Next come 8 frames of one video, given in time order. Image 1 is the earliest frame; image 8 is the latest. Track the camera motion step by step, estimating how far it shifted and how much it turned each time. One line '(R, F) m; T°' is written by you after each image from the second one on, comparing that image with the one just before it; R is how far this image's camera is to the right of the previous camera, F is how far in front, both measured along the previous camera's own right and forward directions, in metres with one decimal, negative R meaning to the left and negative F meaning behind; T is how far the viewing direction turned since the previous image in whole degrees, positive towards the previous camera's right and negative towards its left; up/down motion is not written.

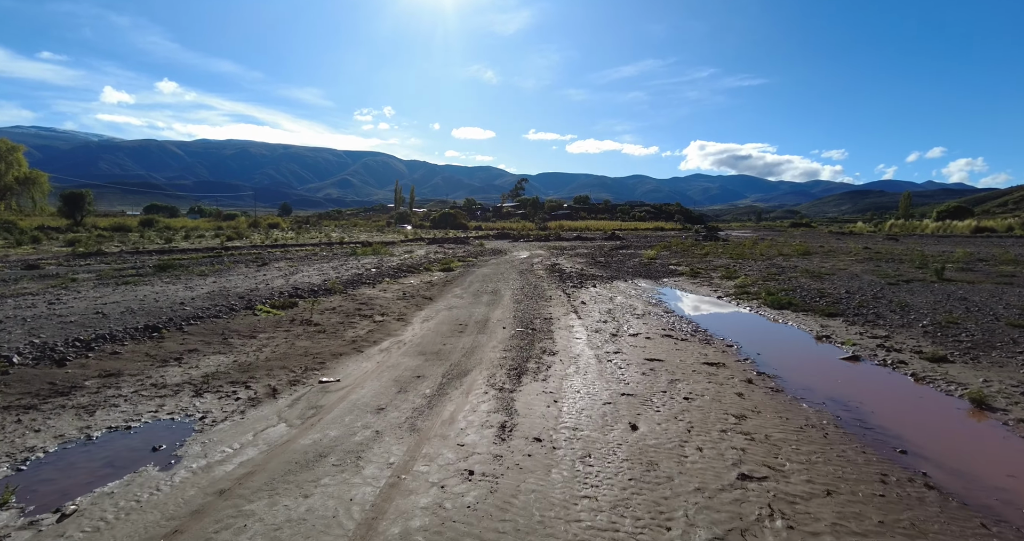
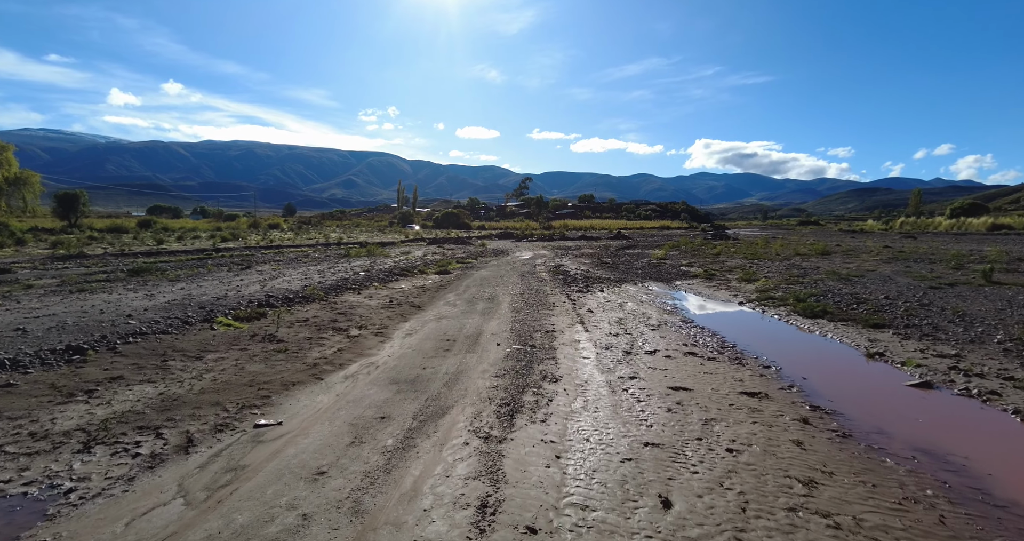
(+0.2, +2.0) m; -1°
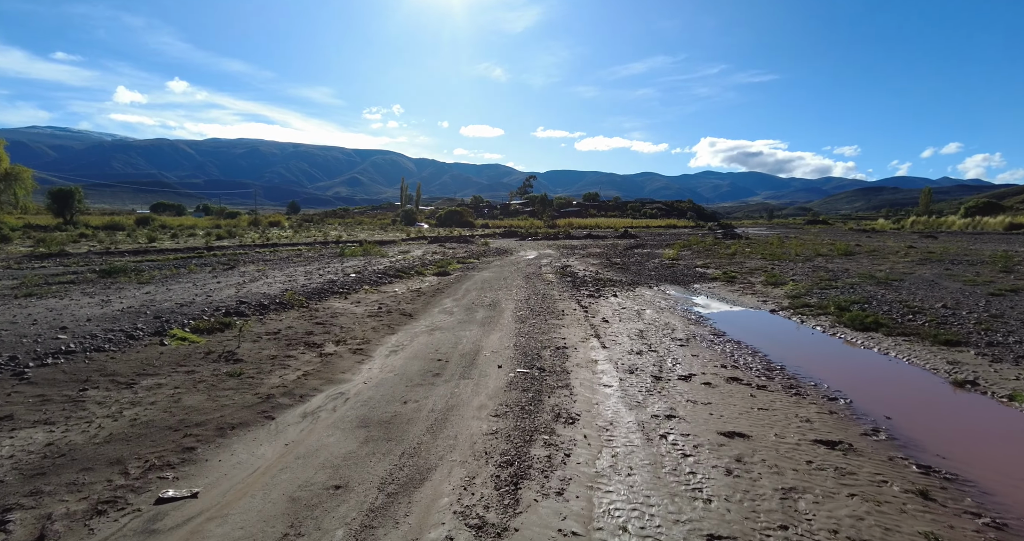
(0.0, +2.0) m; 0°
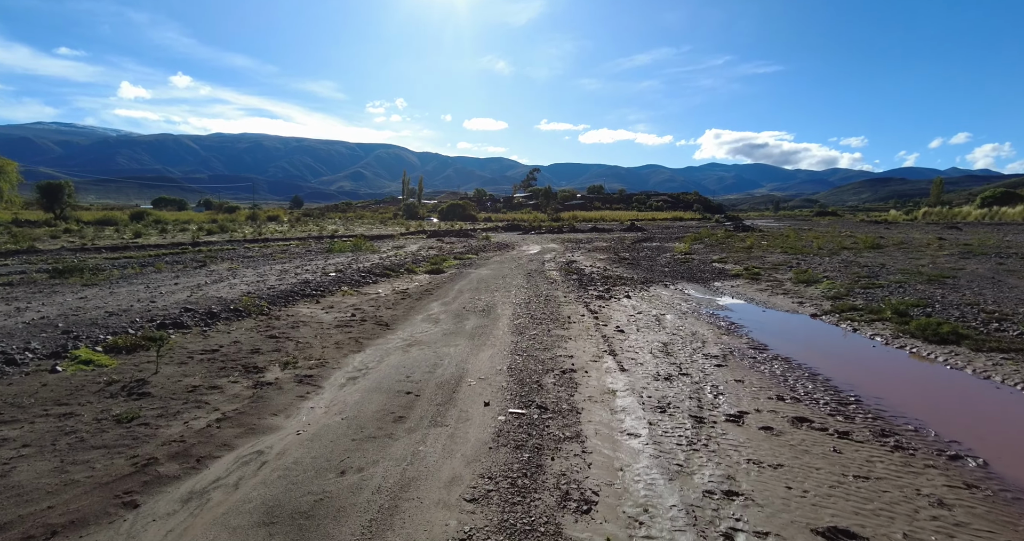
(+0.2, +2.4) m; -1°
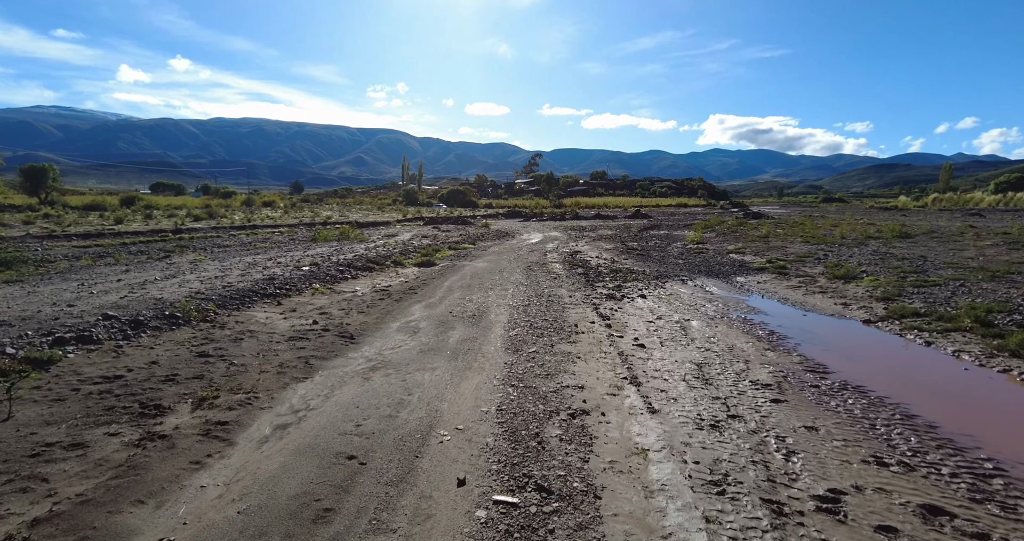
(+0.2, +2.4) m; 0°
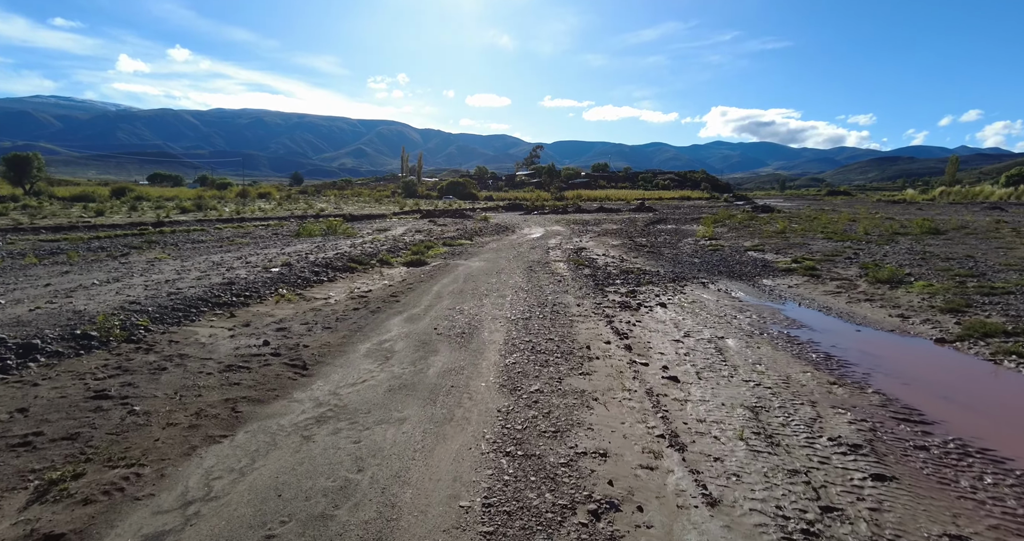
(+0.1, +2.2) m; 0°
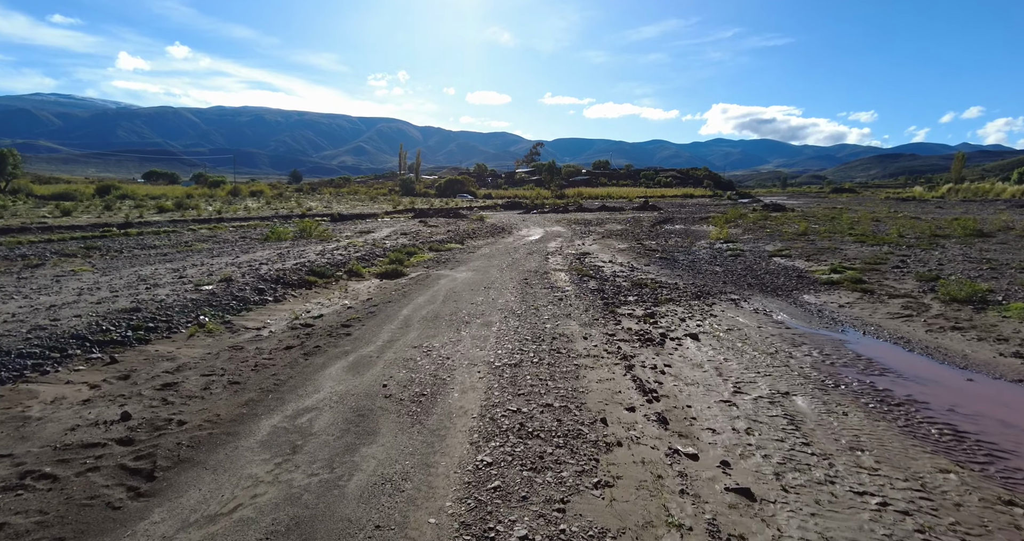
(+0.3, +3.0) m; 0°
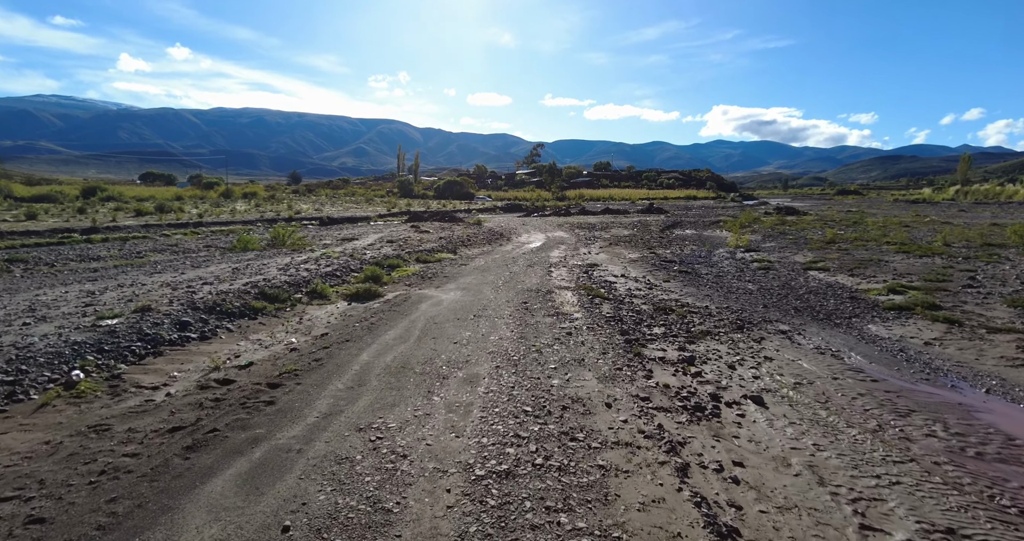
(+0.1, +3.0) m; 0°
